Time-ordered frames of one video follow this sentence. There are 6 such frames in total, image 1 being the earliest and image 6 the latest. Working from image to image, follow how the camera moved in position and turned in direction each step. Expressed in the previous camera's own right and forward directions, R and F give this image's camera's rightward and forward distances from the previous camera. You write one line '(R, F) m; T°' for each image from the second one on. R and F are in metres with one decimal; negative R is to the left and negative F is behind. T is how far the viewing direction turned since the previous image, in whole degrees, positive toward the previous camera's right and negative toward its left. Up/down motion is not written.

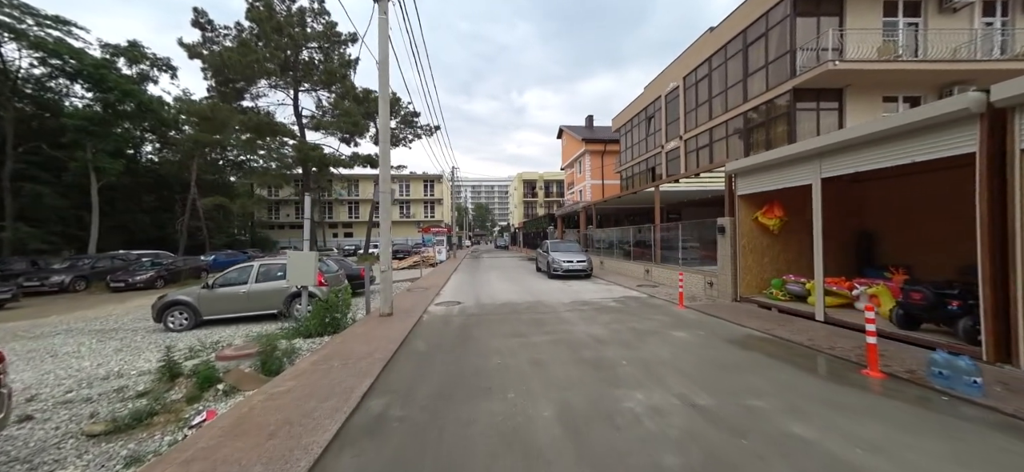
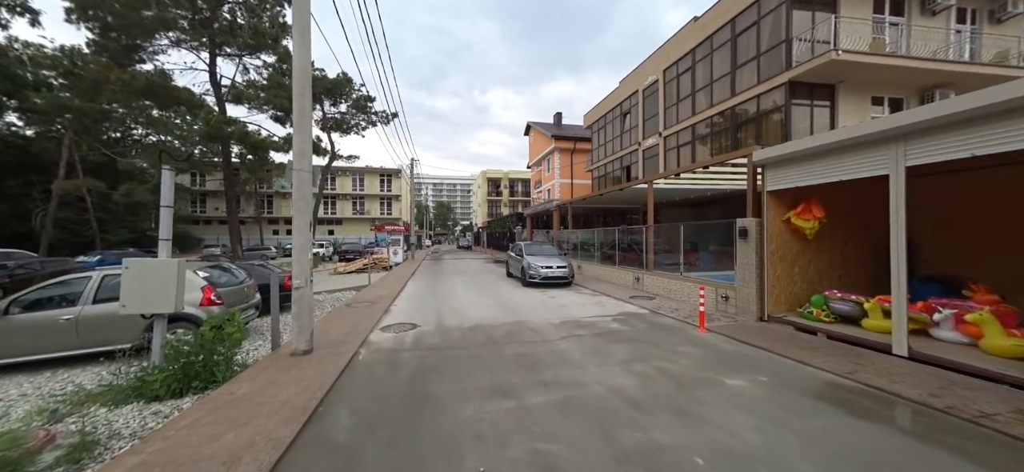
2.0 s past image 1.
(-0.3, +2.2) m; +7°
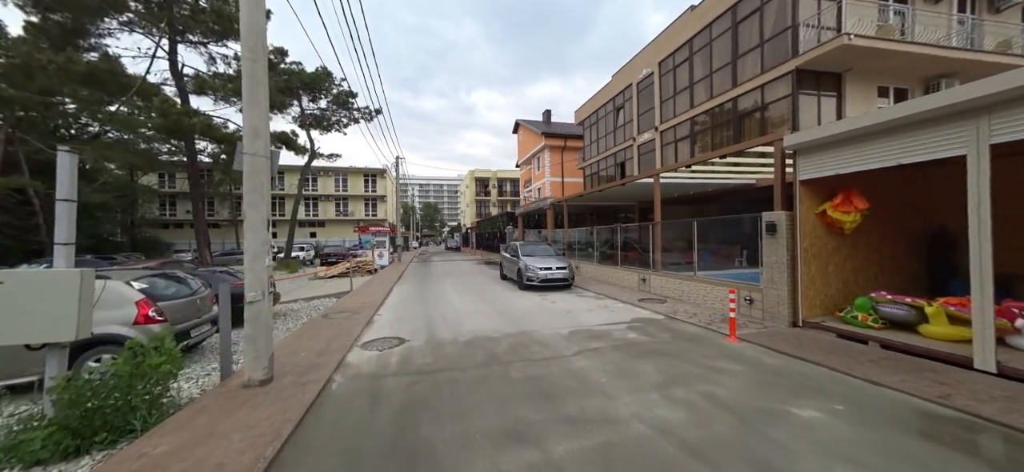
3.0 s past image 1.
(-0.3, +1.0) m; +2°
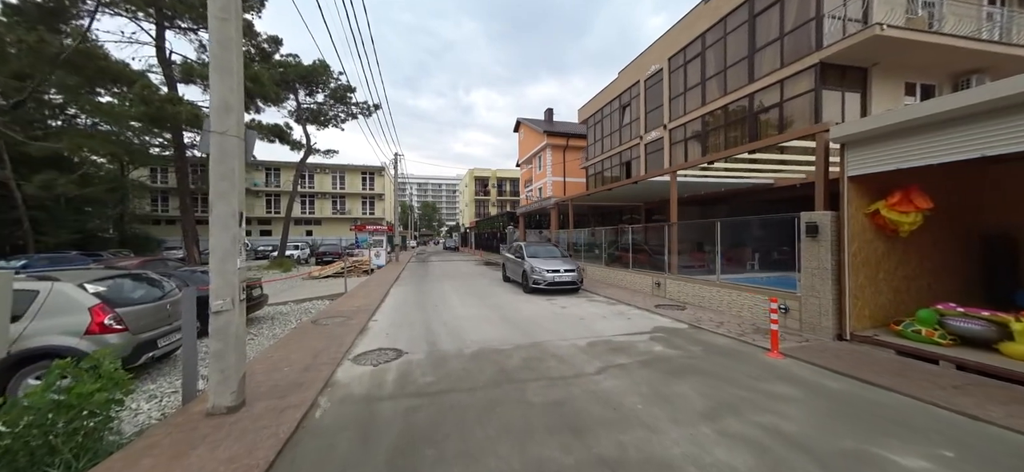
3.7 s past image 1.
(-0.3, +0.7) m; 0°
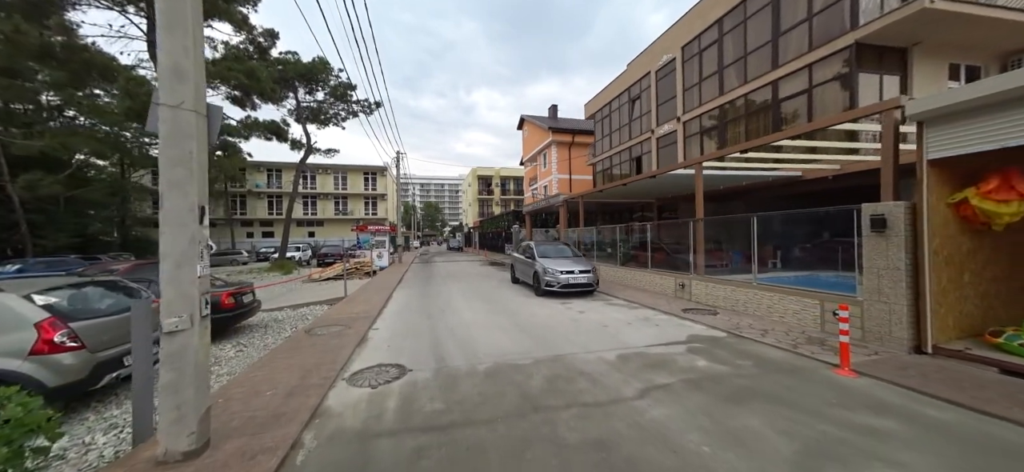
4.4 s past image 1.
(-0.2, +0.8) m; -1°
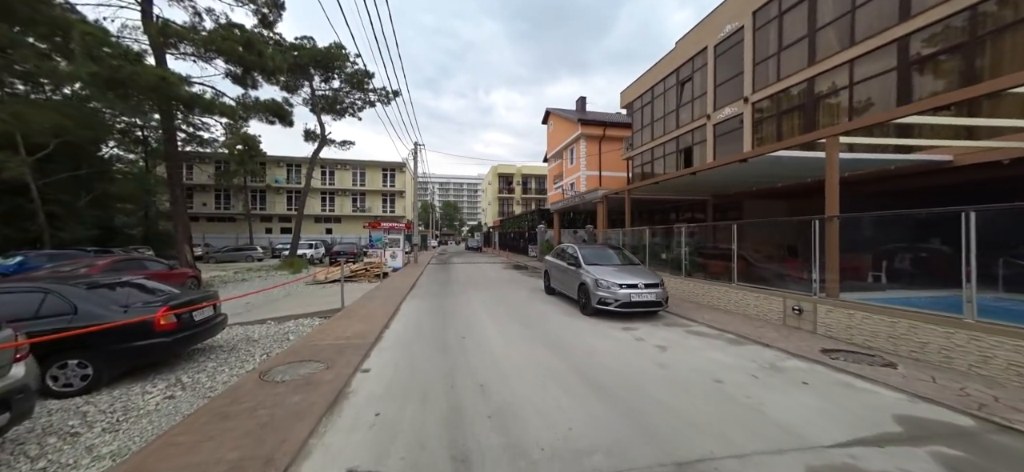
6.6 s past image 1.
(-0.6, +2.5) m; -3°
